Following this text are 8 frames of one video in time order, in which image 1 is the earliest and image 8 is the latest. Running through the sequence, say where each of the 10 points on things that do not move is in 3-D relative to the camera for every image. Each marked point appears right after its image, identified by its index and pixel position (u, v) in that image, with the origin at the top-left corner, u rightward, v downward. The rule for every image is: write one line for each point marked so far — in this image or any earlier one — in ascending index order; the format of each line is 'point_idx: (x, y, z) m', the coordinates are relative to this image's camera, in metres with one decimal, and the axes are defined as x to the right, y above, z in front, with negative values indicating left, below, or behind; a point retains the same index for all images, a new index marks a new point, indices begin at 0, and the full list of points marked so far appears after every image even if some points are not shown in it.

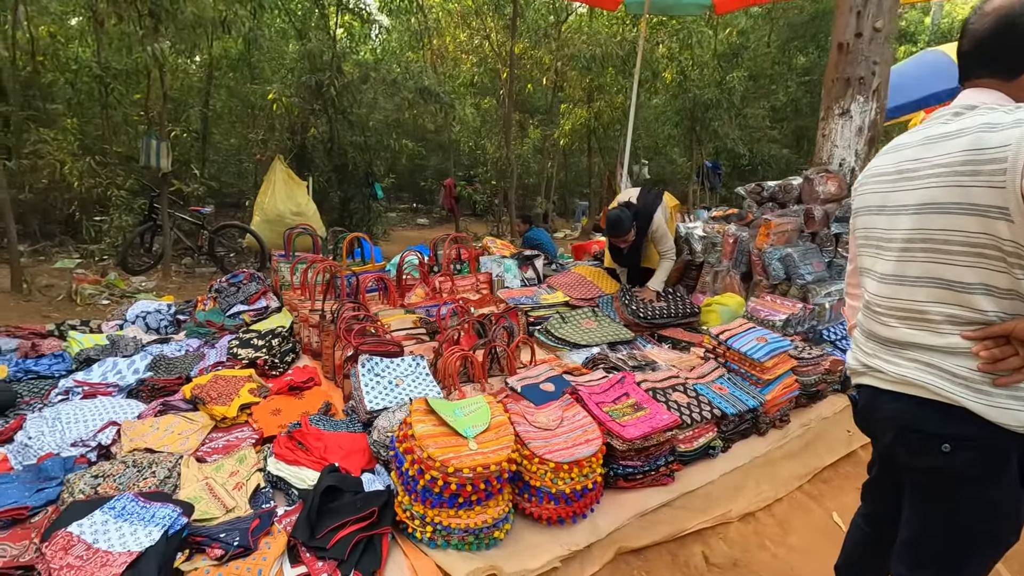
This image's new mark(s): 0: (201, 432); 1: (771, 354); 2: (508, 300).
0: (-1.5, -0.7, +2.8) m
1: (+1.4, -0.4, +3.0) m
2: (0.0, -0.1, +4.6) m
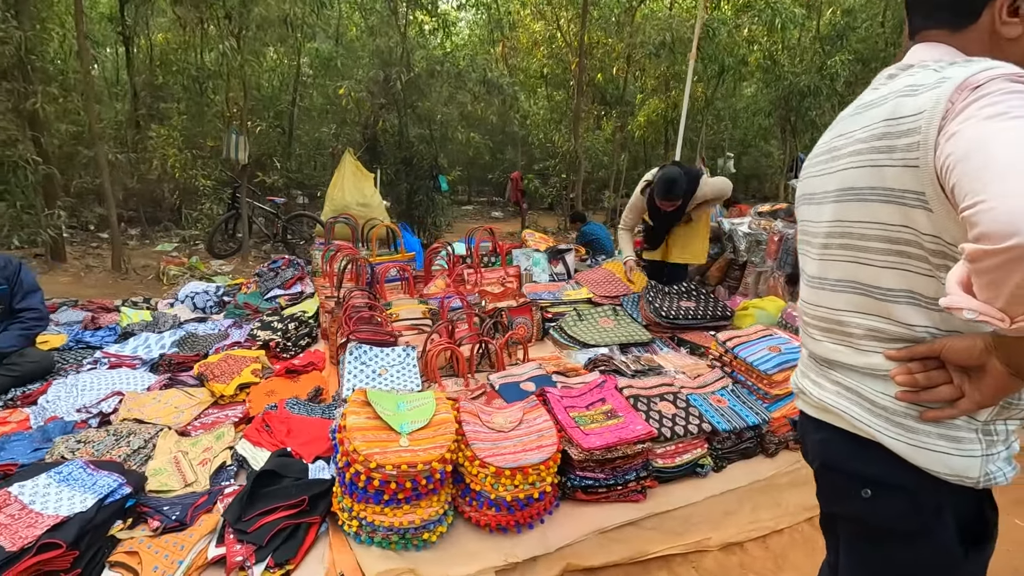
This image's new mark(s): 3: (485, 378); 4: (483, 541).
0: (-1.7, -0.6, +2.9) m
1: (+1.3, -0.4, +2.6) m
2: (+0.2, -0.1, +4.5) m
3: (-0.1, -0.5, +2.9) m
4: (-0.1, -1.0, +2.1) m
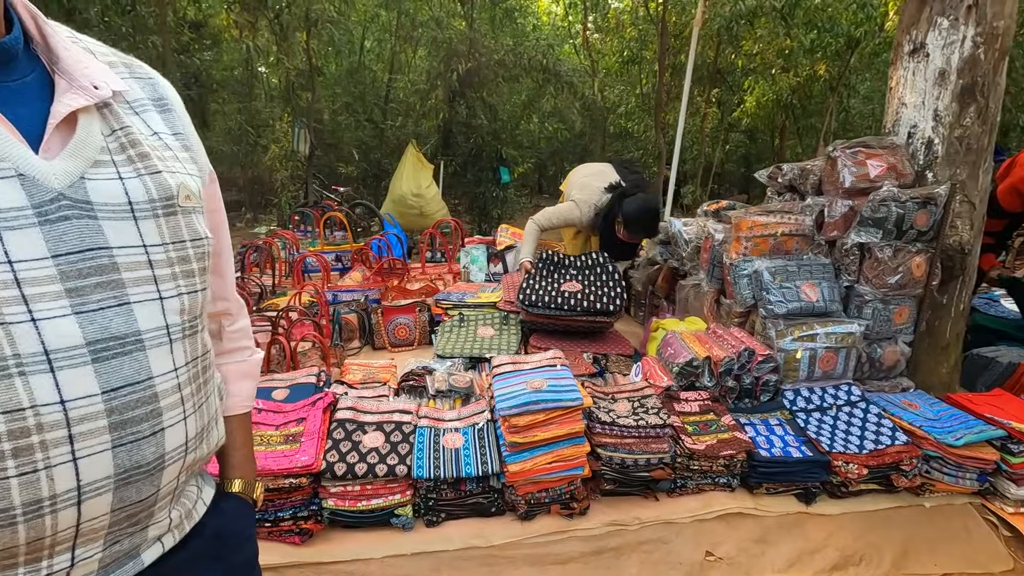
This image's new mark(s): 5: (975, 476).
0: (-2.7, -0.5, +3.1) m
1: (0.0, -0.5, +2.1) m
2: (-0.5, 0.0, +4.1) m
3: (-1.3, -0.5, +2.7) m
4: (-1.5, -1.0, +1.9) m
5: (+2.0, -0.8, +2.4) m
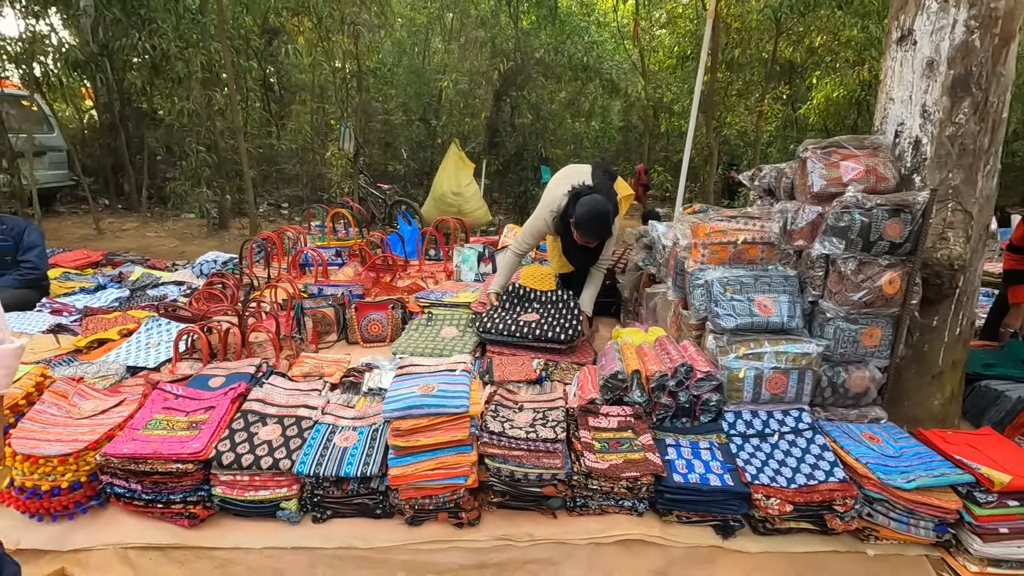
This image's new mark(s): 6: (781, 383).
0: (-3.0, -0.4, +3.4) m
1: (-0.4, -0.5, +2.0) m
2: (-0.7, 0.0, +4.1) m
3: (-1.6, -0.4, +2.8) m
4: (-2.0, -0.9, +2.1) m
5: (+1.6, -0.9, +2.1) m
6: (+1.2, -0.4, +2.4) m
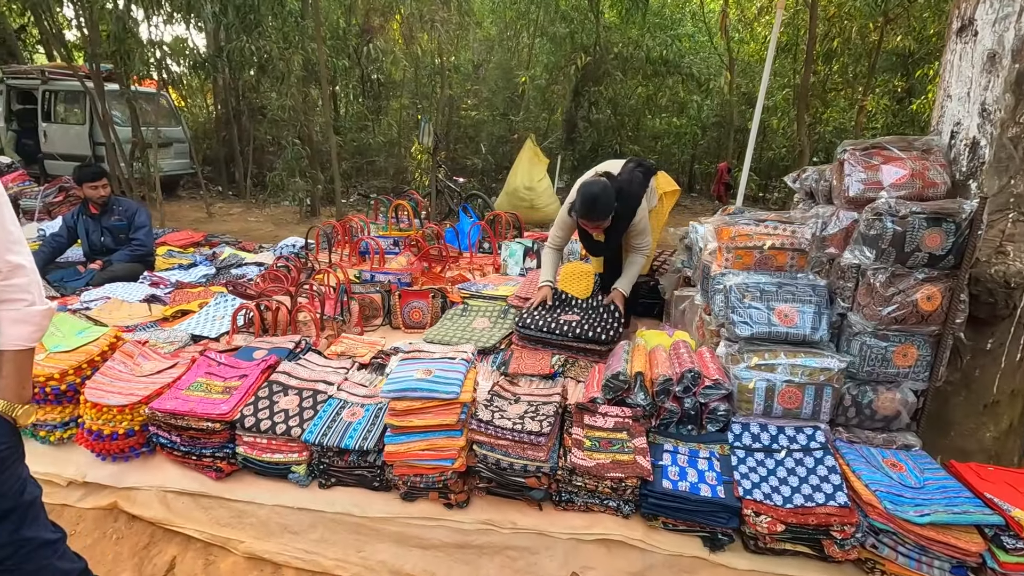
0: (-2.8, -0.2, +4.0) m
1: (-0.4, -0.4, +2.1) m
2: (-0.4, 0.0, +4.3) m
3: (-1.5, -0.3, +3.2) m
4: (-2.0, -0.8, +2.5) m
5: (+1.5, -1.0, +1.9) m
6: (+1.2, -0.5, +2.3) m
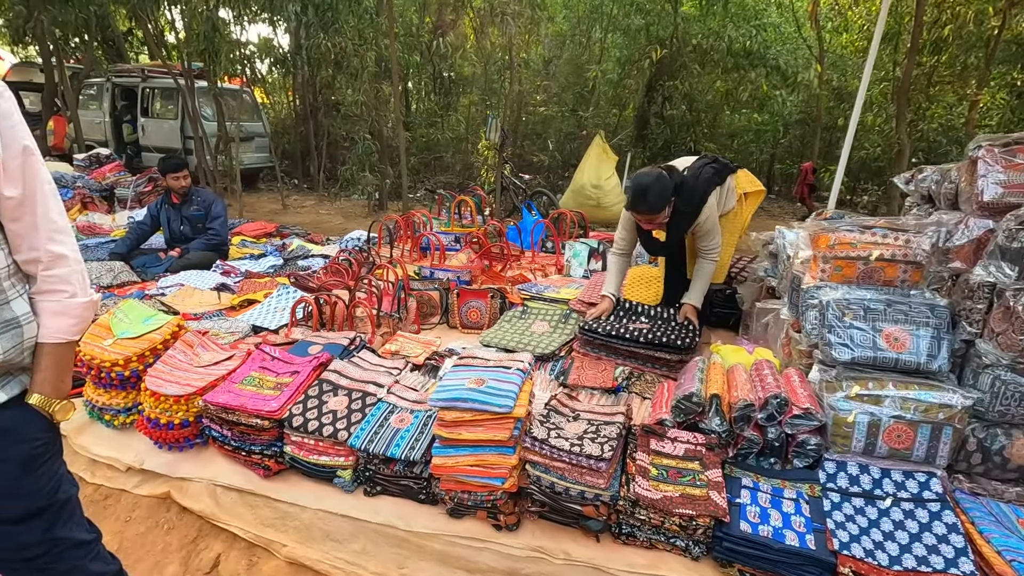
0: (-2.3, -0.1, +4.1) m
1: (-0.2, -0.4, +2.0) m
2: (+0.1, 0.0, +4.1) m
3: (-1.2, -0.3, +3.1) m
4: (-1.7, -0.7, +2.5) m
5: (+1.7, -1.1, +1.5) m
6: (+1.4, -0.5, +1.9) m
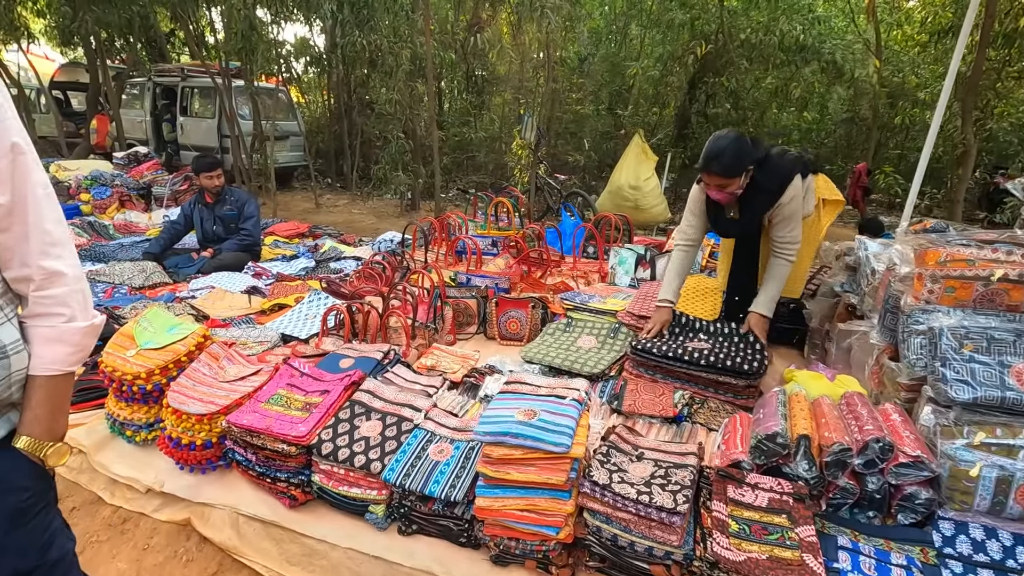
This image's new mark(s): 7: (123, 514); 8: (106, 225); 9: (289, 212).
0: (-2.0, -0.2, +3.9) m
1: (0.0, -0.5, +1.8) m
2: (+0.4, 0.0, +3.8) m
3: (-0.9, -0.3, +2.9) m
4: (-1.5, -0.8, +2.4) m
5: (+1.8, -1.2, +1.2) m
6: (+1.6, -0.6, +1.6) m
7: (-1.7, -1.0, +2.3) m
8: (-4.6, +0.7, +6.0) m
9: (-4.1, +1.4, +9.9) m
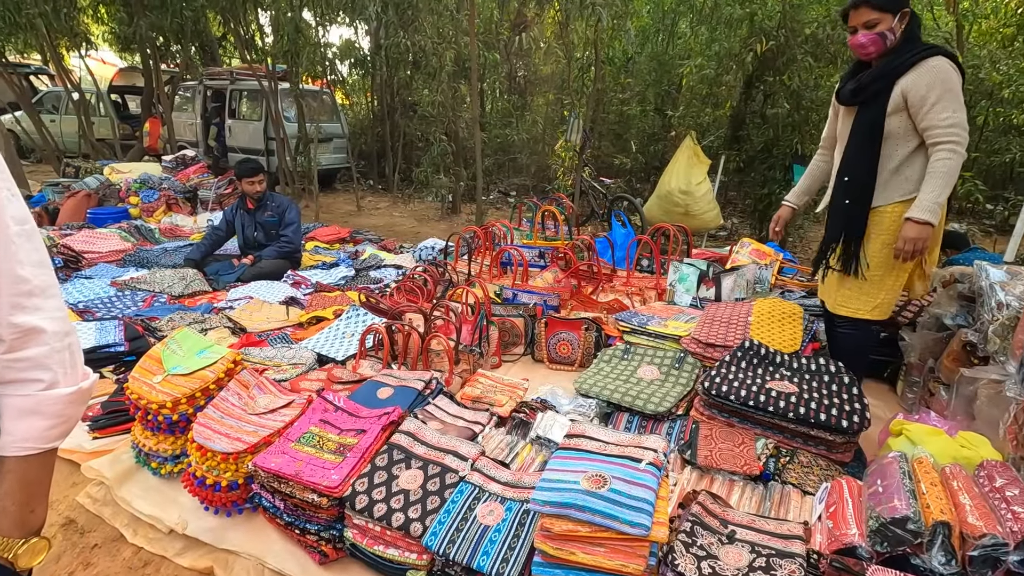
0: (-1.7, -0.3, +3.8) m
1: (+0.1, -0.6, +1.5) m
2: (+0.8, -0.2, +3.5) m
3: (-0.6, -0.4, +2.7) m
4: (-1.3, -0.9, +2.2) m
5: (+1.9, -1.3, +0.8) m
6: (+1.8, -0.8, +1.2) m
7: (-1.4, -1.1, +2.1) m
8: (-4.1, +0.7, +6.1) m
9: (-3.3, +1.3, +9.9) m
